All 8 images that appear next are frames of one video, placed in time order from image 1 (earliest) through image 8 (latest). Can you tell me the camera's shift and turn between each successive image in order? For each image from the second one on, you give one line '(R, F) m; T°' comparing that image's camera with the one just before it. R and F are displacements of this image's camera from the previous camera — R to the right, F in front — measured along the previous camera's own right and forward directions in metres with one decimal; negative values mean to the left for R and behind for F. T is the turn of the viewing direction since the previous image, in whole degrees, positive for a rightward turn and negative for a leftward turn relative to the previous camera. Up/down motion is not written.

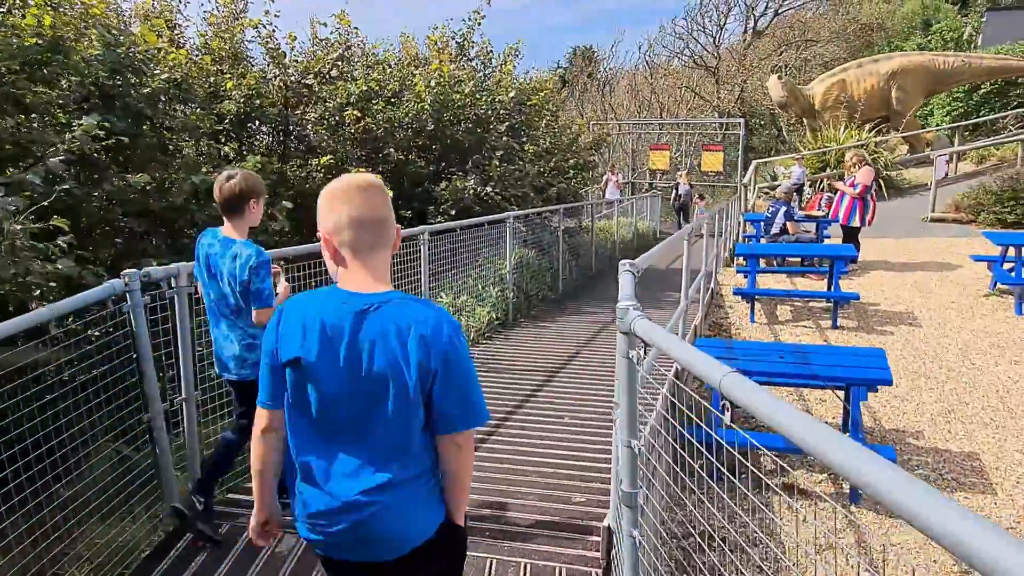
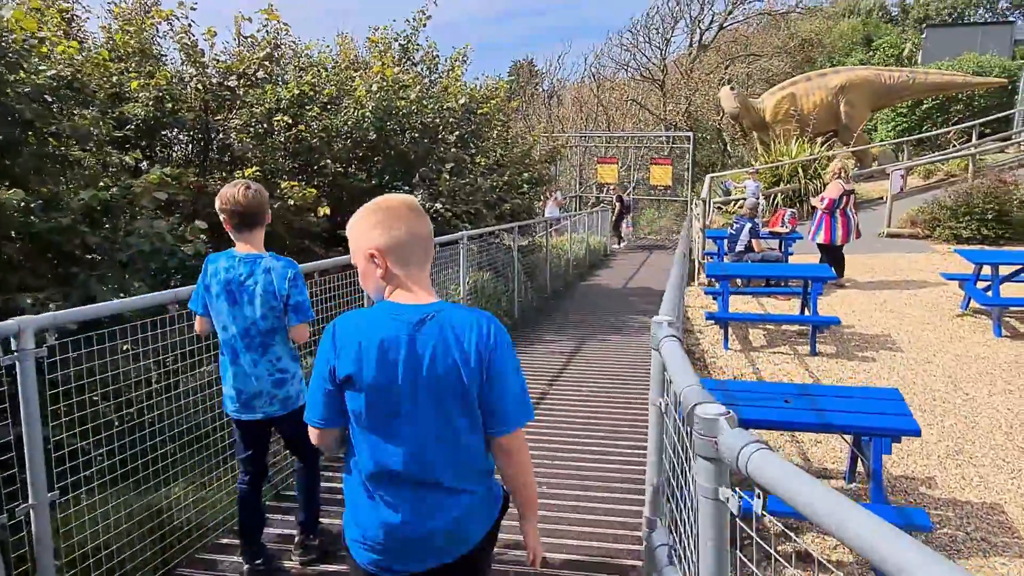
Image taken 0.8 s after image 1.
(-0.1, +0.8) m; +5°
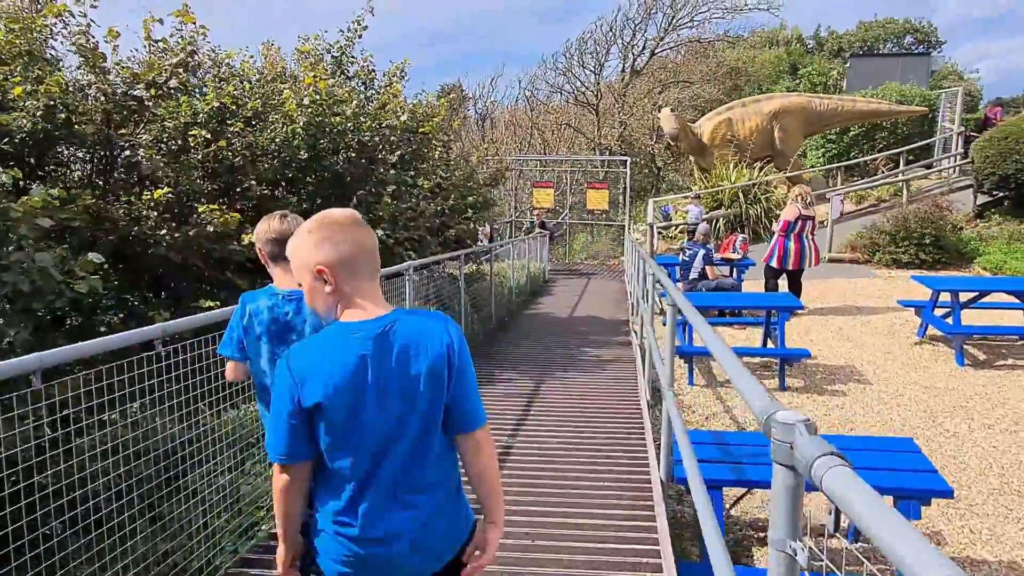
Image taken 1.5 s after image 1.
(-0.2, +0.6) m; +6°
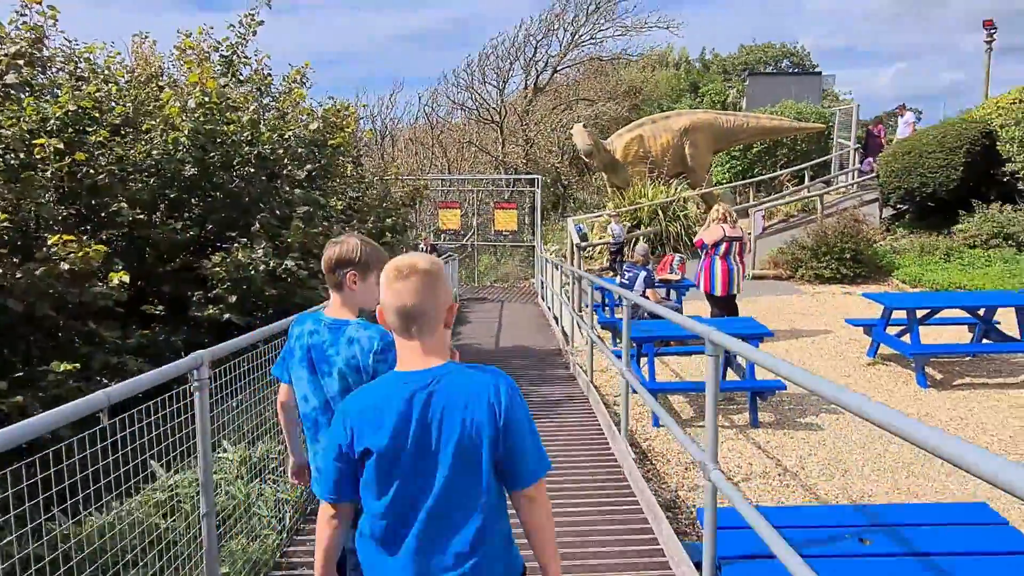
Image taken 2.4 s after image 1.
(-0.3, +1.0) m; +8°
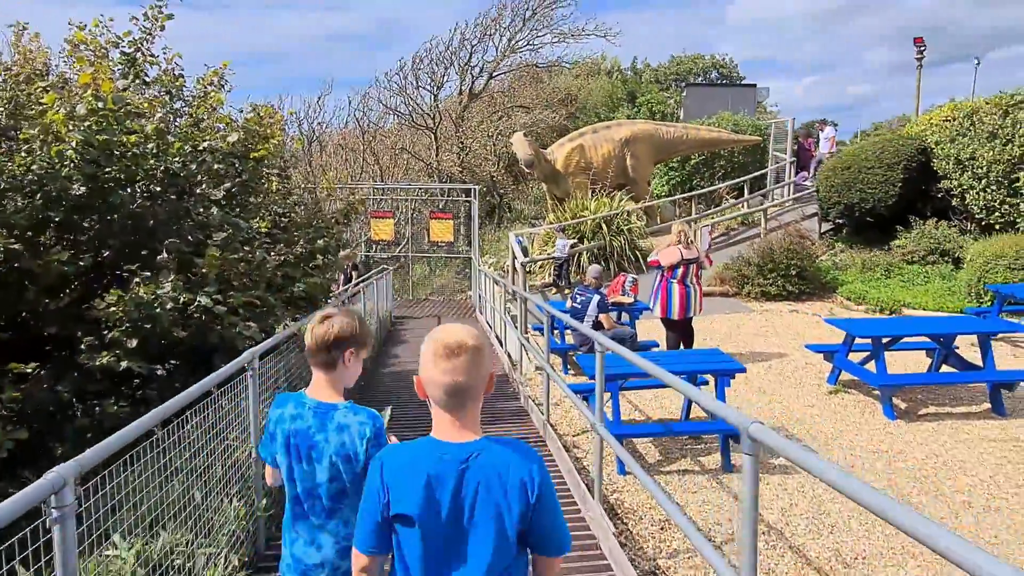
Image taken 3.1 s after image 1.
(-0.2, +0.6) m; +6°
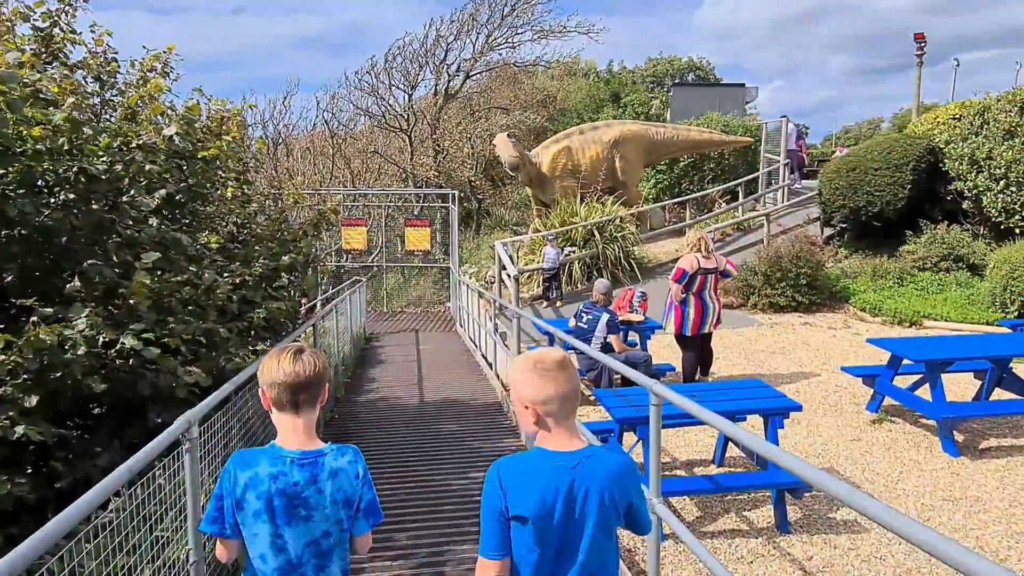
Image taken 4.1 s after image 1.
(-0.2, +1.0) m; +2°
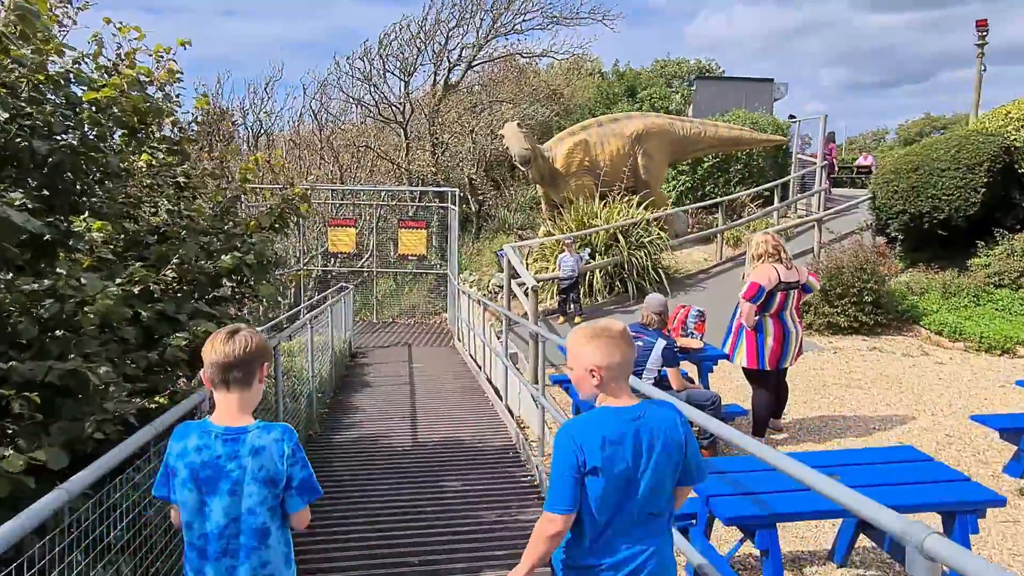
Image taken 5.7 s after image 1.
(-0.2, +1.6) m; +1°
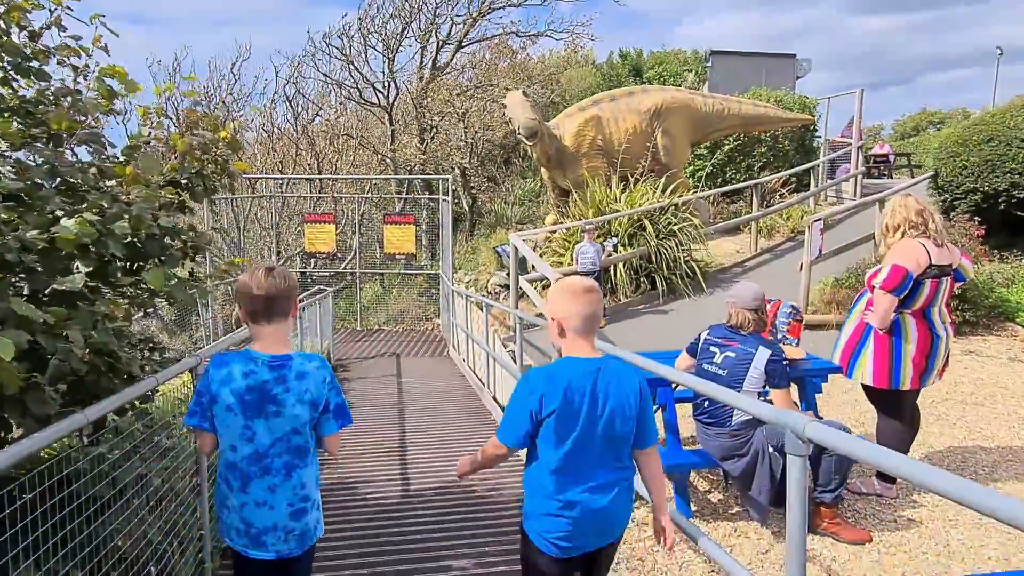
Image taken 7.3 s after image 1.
(-0.2, +1.6) m; +1°
